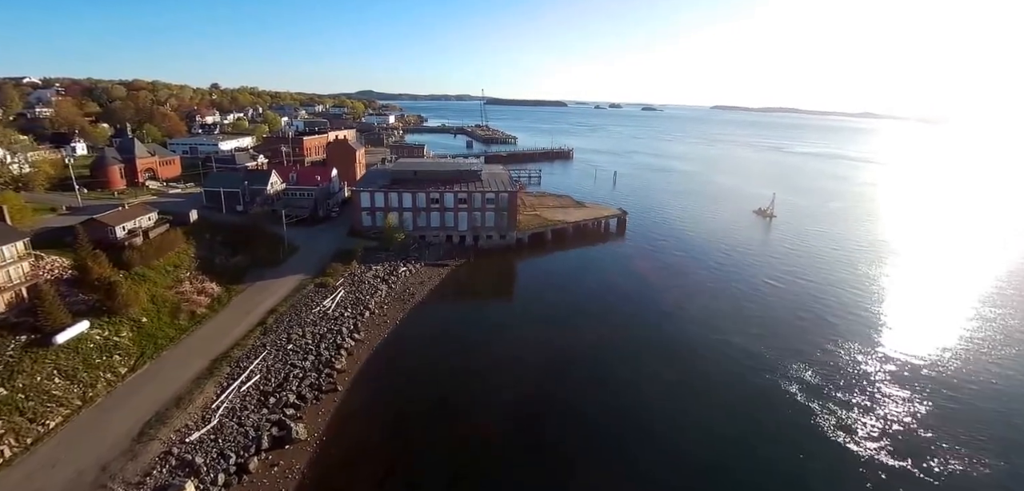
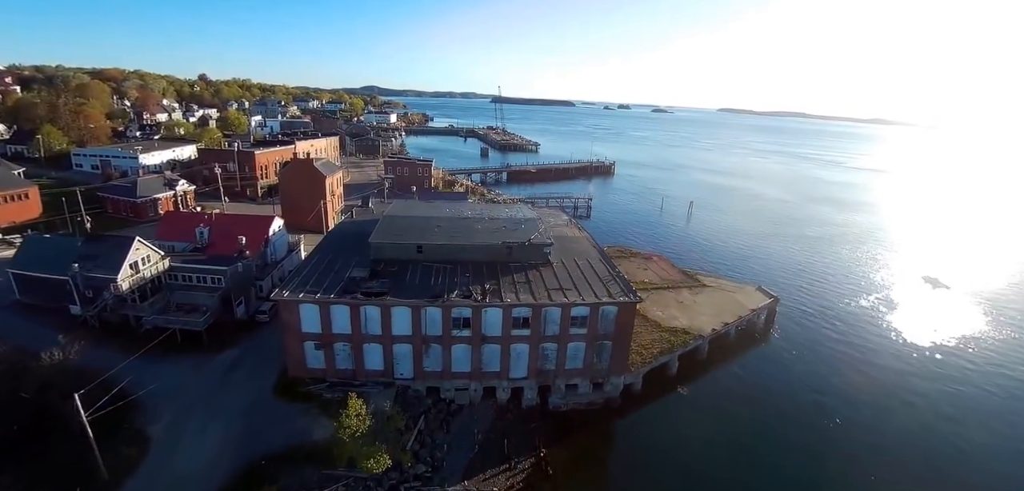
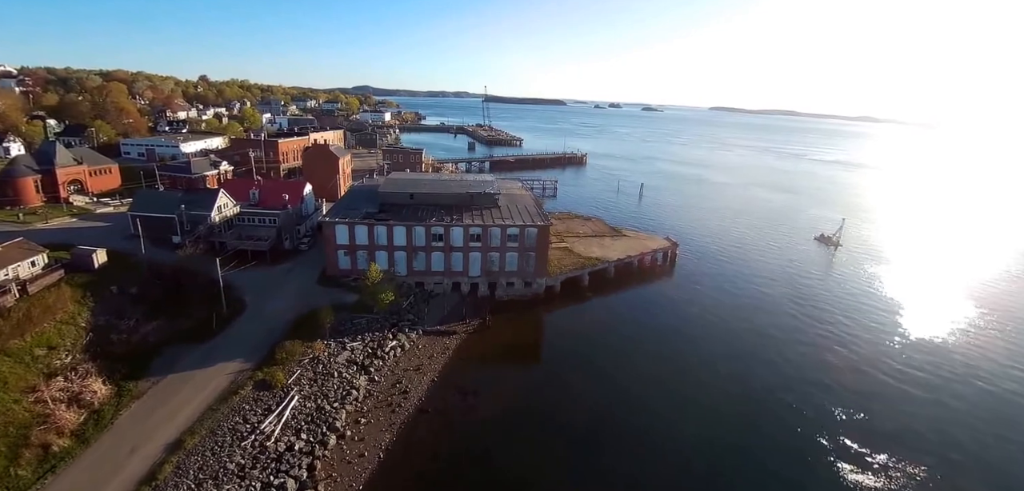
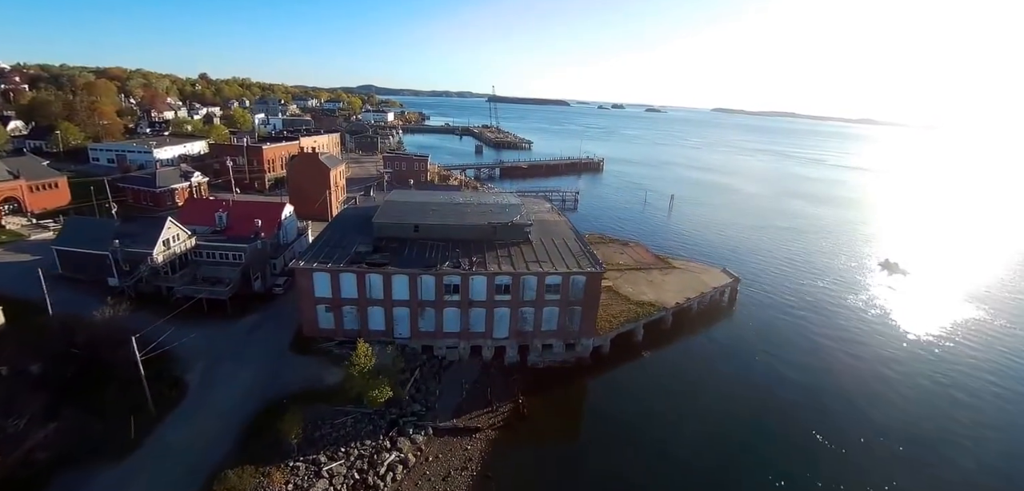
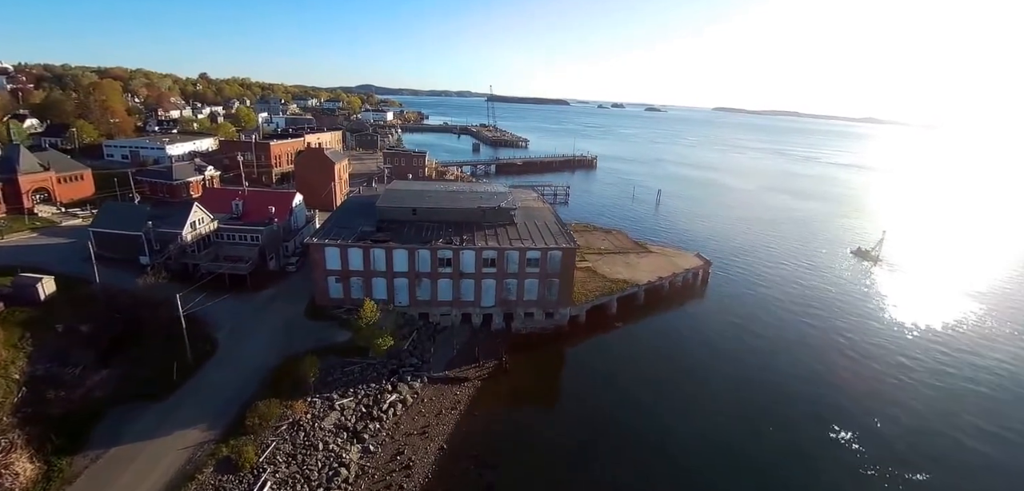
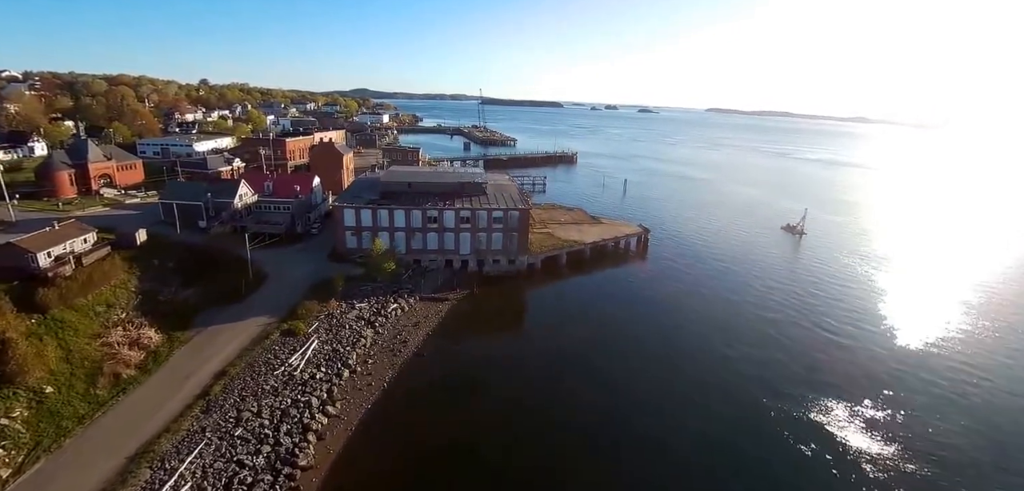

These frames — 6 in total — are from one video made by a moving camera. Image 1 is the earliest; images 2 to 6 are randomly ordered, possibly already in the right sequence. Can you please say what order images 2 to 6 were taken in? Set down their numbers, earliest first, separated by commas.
6, 3, 5, 4, 2
